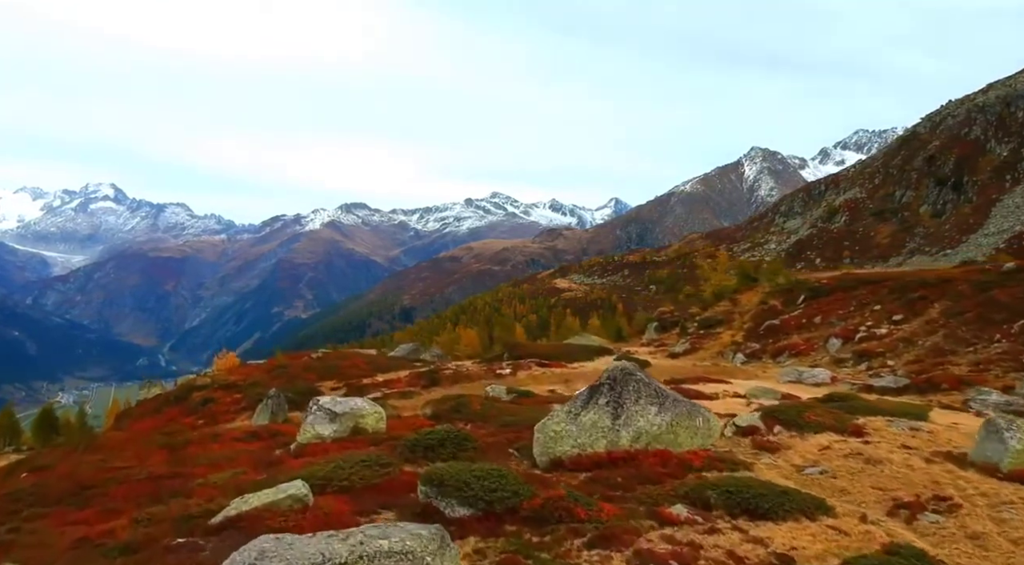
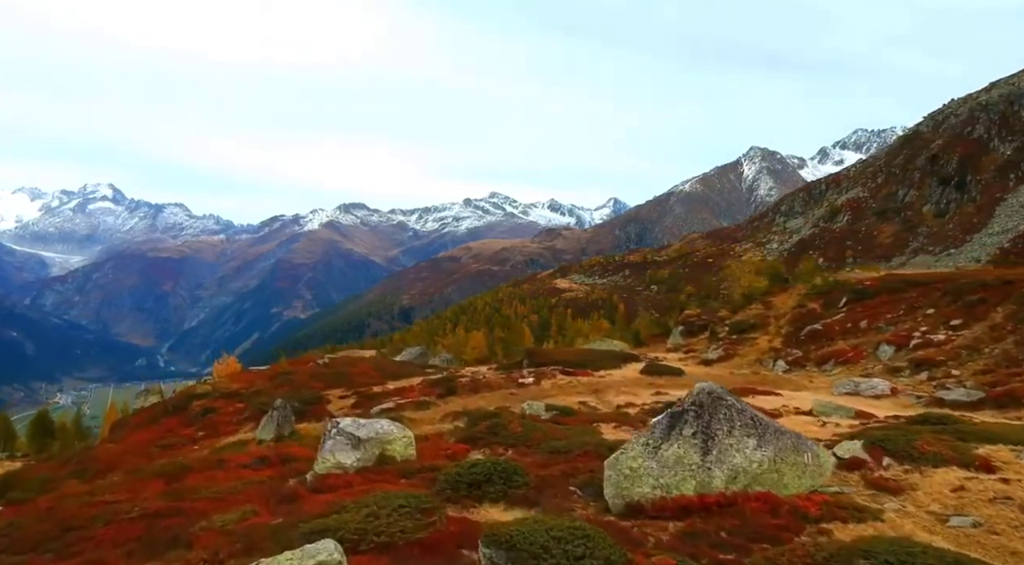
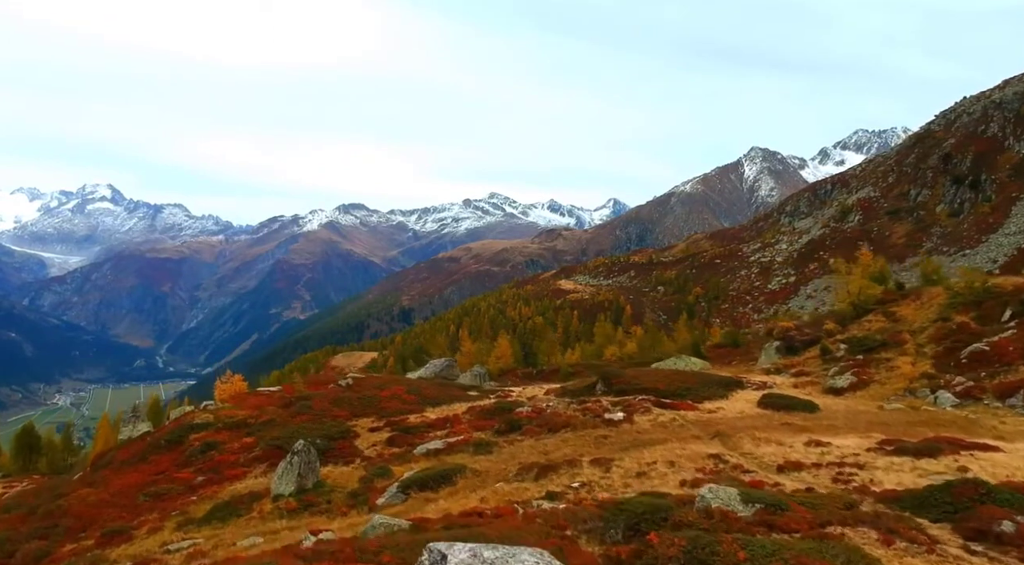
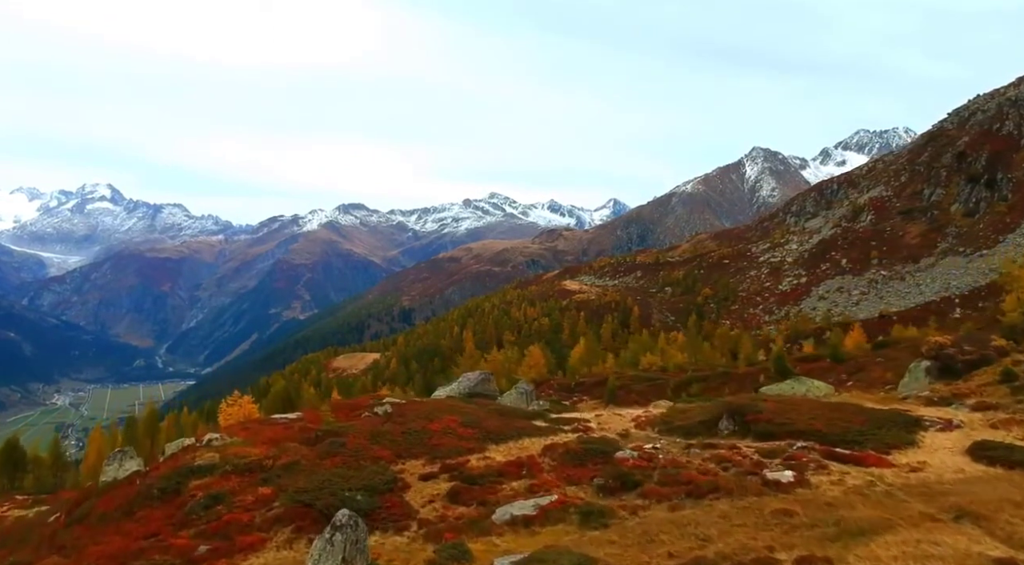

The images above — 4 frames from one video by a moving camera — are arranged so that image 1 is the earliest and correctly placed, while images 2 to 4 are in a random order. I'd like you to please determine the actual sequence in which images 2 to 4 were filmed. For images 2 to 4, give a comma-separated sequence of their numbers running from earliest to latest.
2, 3, 4
